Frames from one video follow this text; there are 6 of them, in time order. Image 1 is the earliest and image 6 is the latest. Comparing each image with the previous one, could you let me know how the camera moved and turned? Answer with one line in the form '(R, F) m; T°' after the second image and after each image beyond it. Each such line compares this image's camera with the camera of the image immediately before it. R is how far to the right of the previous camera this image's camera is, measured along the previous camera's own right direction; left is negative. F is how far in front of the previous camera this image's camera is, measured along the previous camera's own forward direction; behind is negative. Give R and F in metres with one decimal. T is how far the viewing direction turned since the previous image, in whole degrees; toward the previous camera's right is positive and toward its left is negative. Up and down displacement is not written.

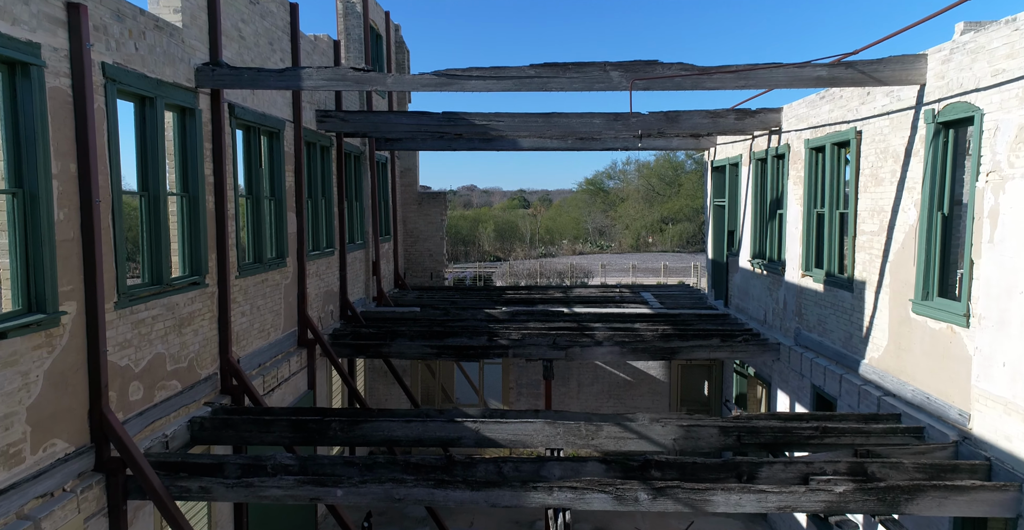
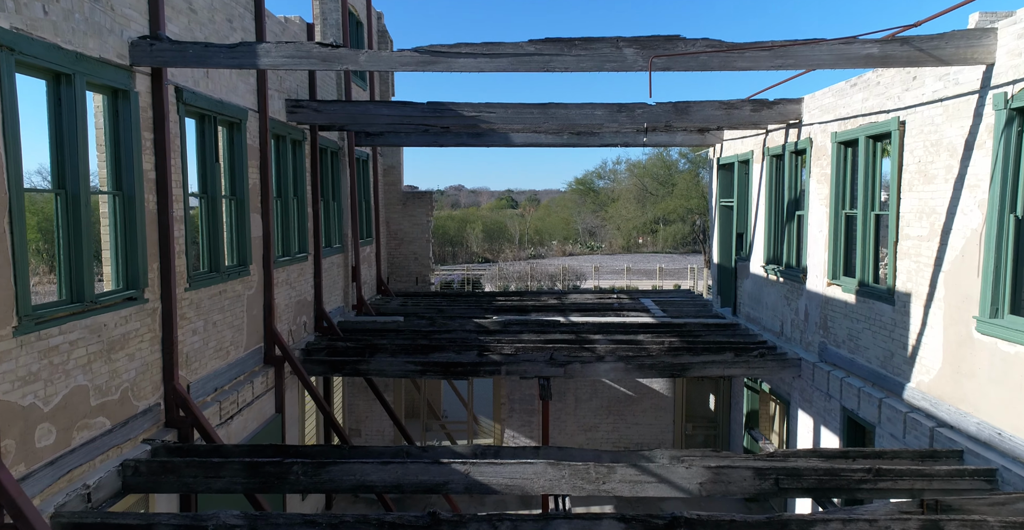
(-0.1, +0.9) m; +1°
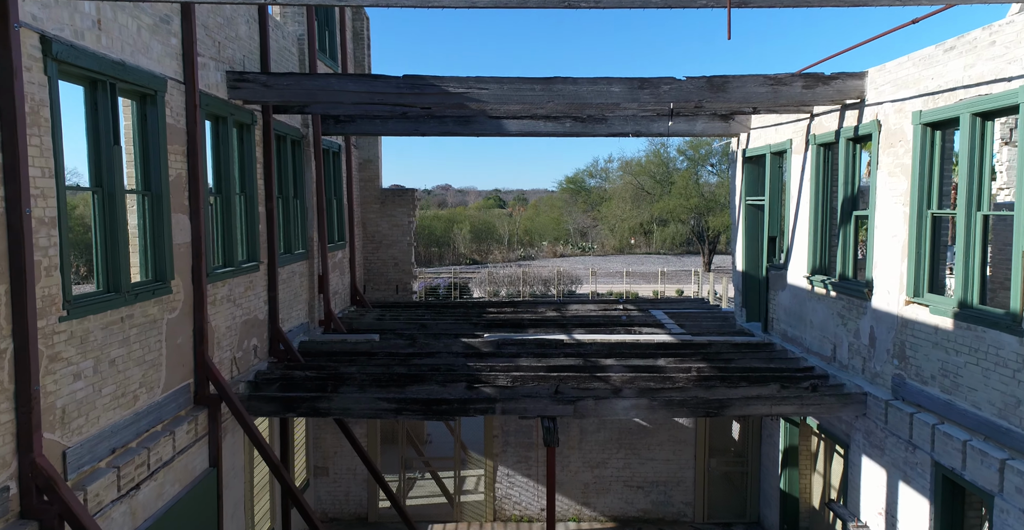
(-0.1, +1.6) m; +1°
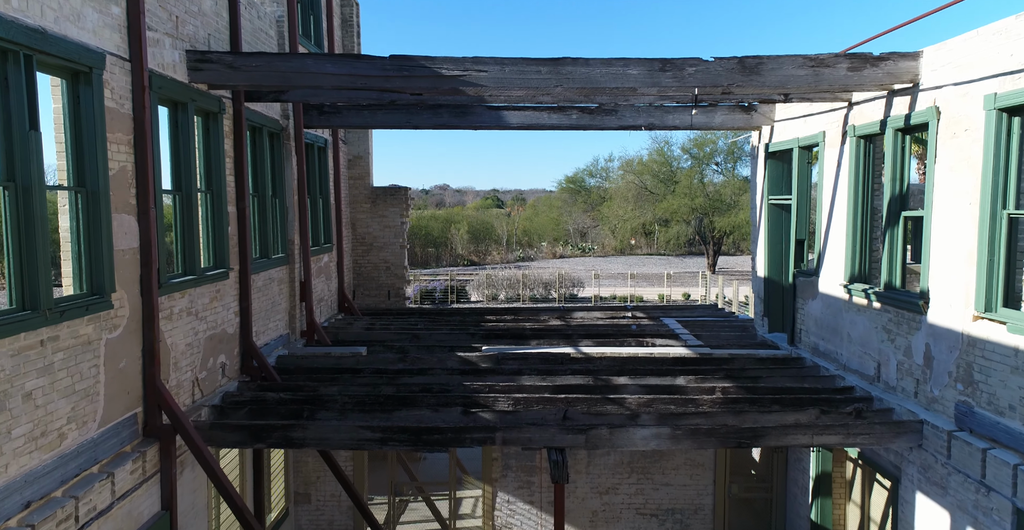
(0.0, +0.9) m; 0°
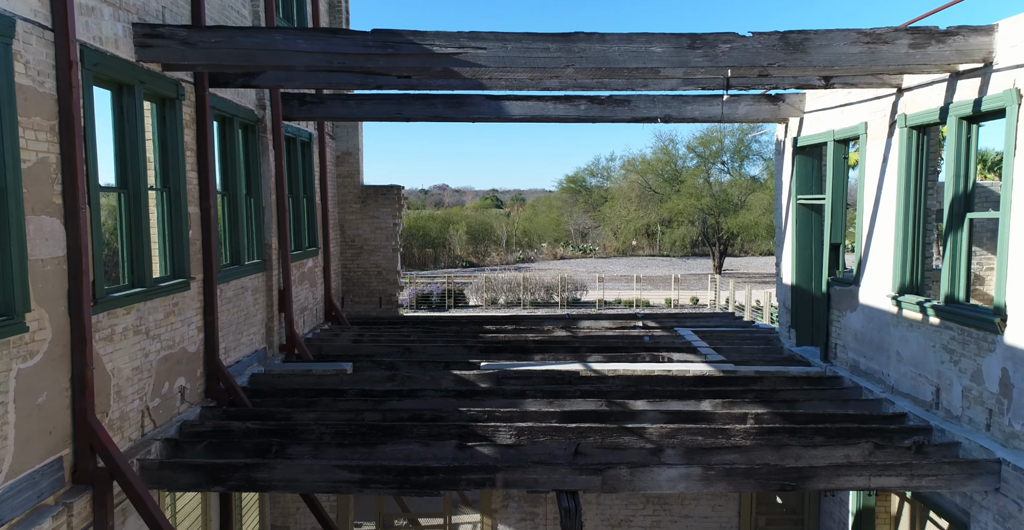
(0.0, +0.9) m; 0°
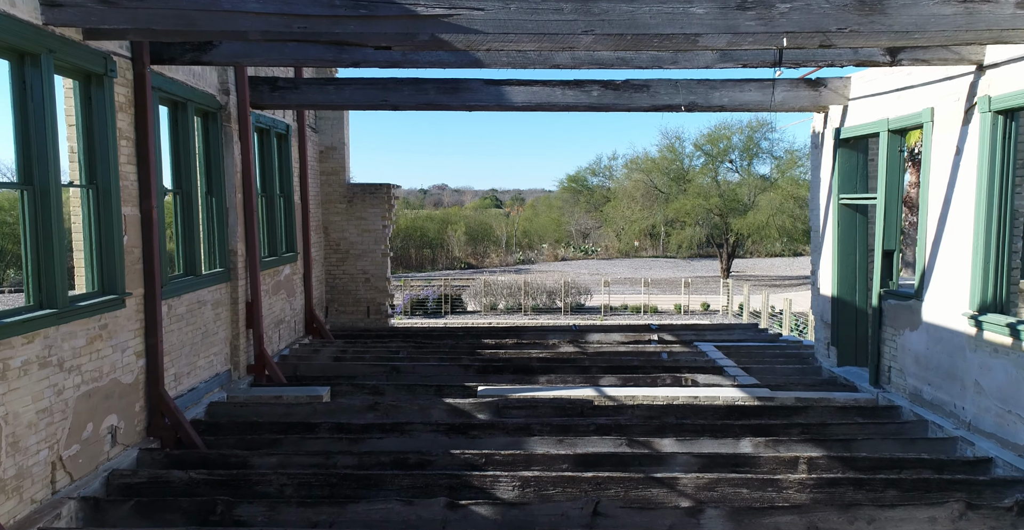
(0.0, +1.0) m; 0°
